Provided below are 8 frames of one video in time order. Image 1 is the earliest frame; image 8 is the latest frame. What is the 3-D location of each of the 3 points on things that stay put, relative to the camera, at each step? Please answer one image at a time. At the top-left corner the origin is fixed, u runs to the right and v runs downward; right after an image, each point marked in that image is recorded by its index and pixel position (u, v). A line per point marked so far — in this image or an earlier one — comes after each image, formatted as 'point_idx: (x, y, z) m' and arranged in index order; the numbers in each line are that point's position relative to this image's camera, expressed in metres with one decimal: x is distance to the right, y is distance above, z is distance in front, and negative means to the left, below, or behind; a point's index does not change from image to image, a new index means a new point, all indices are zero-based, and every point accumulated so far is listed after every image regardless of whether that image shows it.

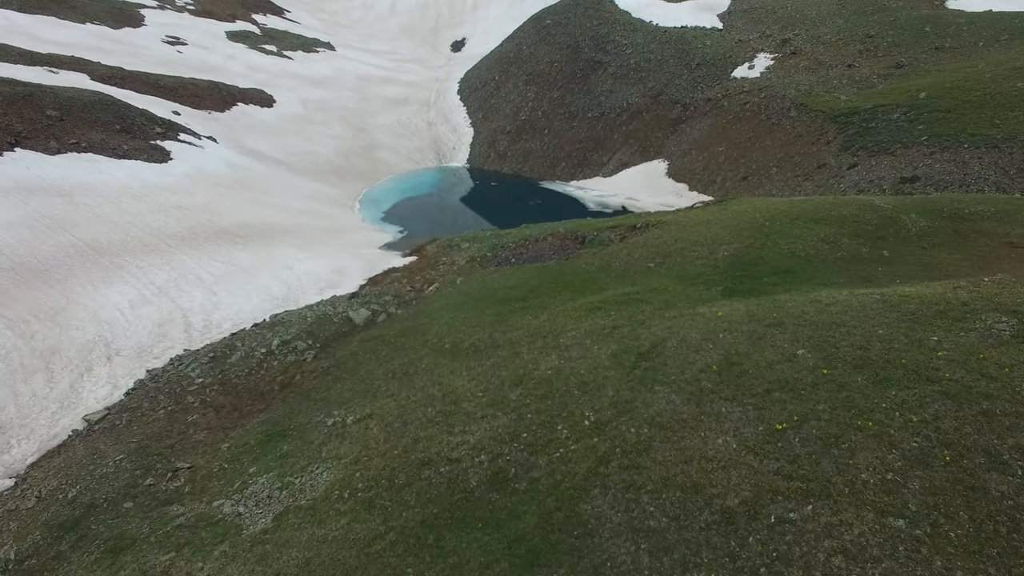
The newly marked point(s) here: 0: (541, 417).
0: (+0.7, -3.0, +15.4) m
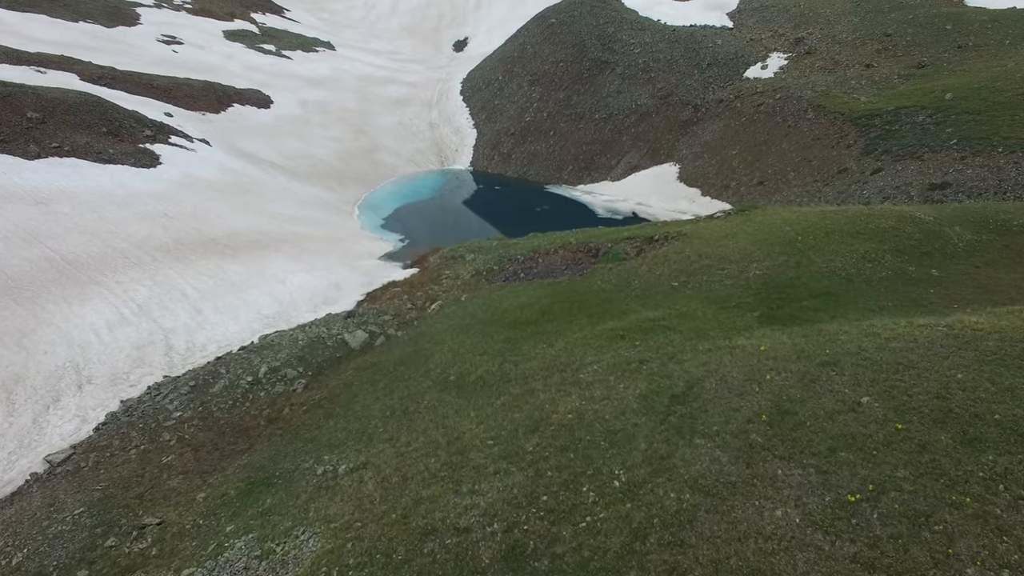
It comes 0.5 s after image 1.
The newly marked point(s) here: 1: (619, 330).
0: (+1.0, -3.7, +13.3) m
1: (+3.1, -1.3, +19.2) m
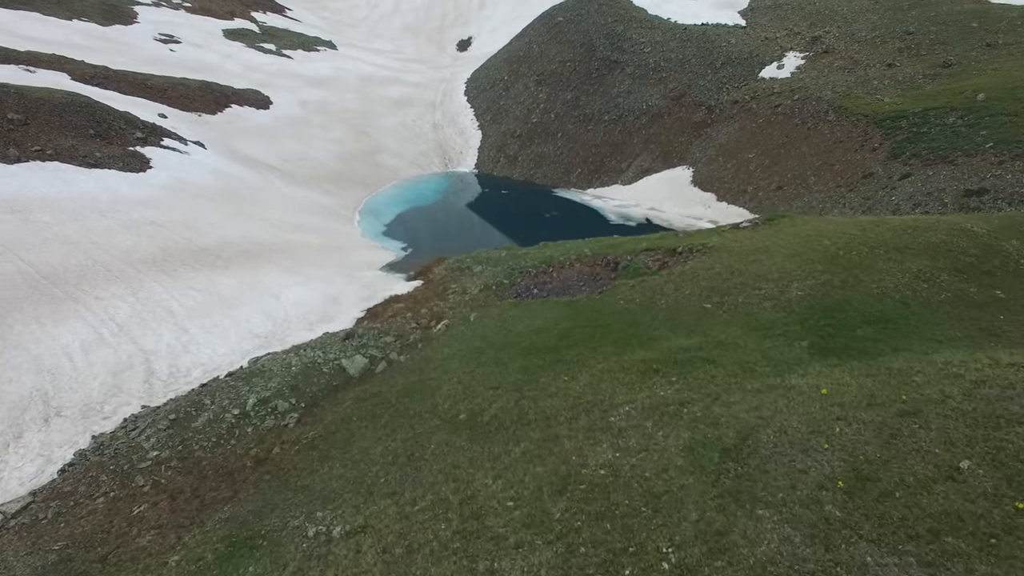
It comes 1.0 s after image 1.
0: (+1.5, -4.4, +11.1) m
1: (+3.6, -1.9, +17.0) m
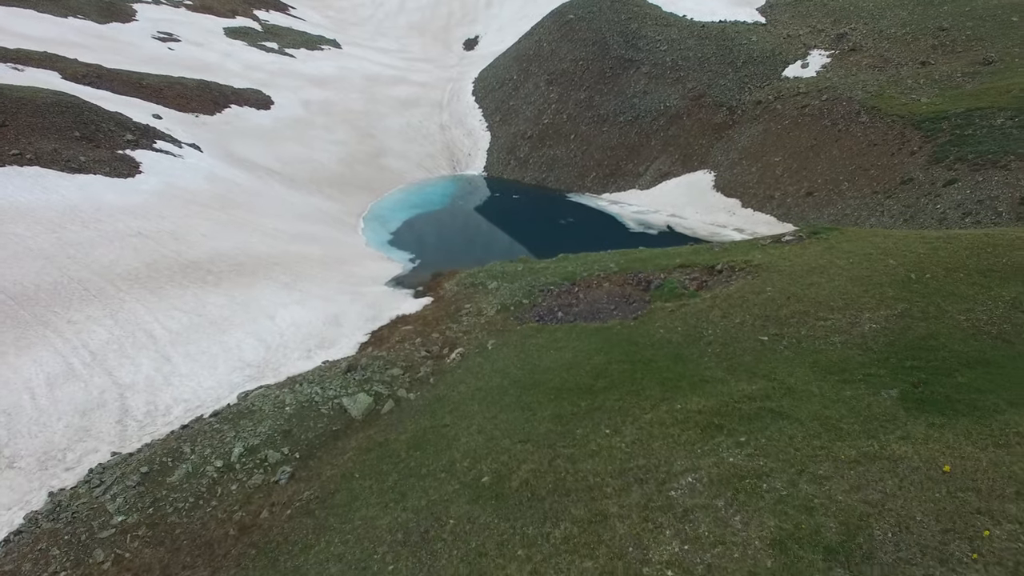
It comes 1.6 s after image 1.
0: (+2.1, -5.2, +8.3) m
1: (+4.3, -2.8, +14.2) m
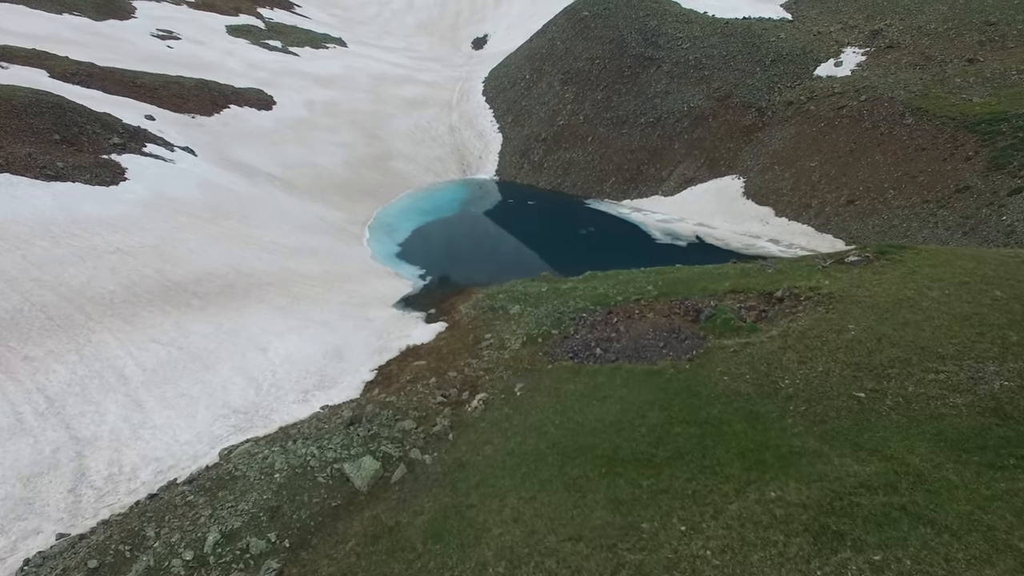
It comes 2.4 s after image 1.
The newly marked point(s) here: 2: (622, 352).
0: (+2.9, -6.2, +4.9) m
1: (+5.1, -3.7, +10.8) m
2: (+3.2, -1.8, +19.8) m
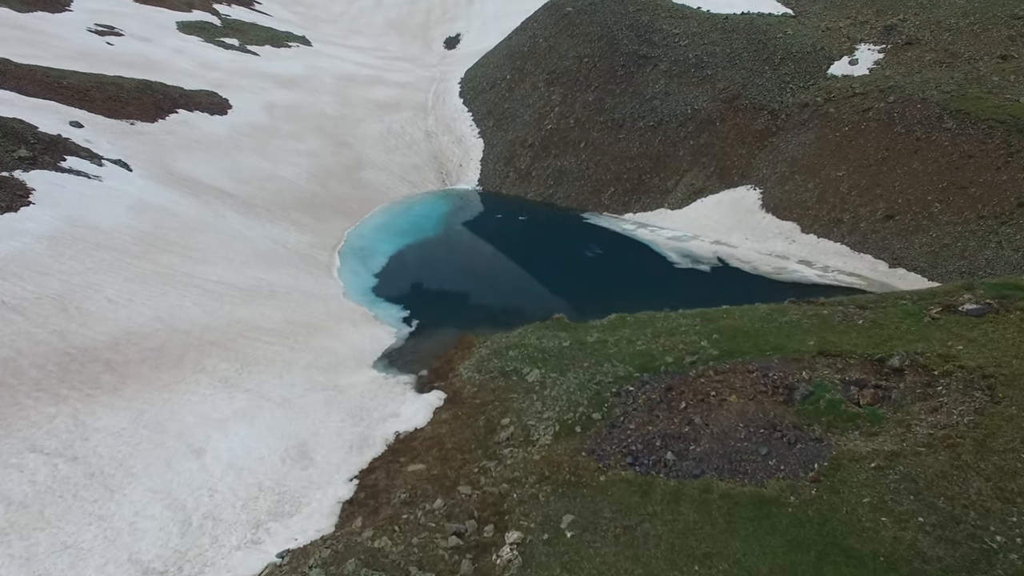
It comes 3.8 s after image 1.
0: (+4.5, -7.9, -0.9) m
1: (+6.4, -5.4, +5.1) m
2: (+4.1, -3.6, +14.0) m
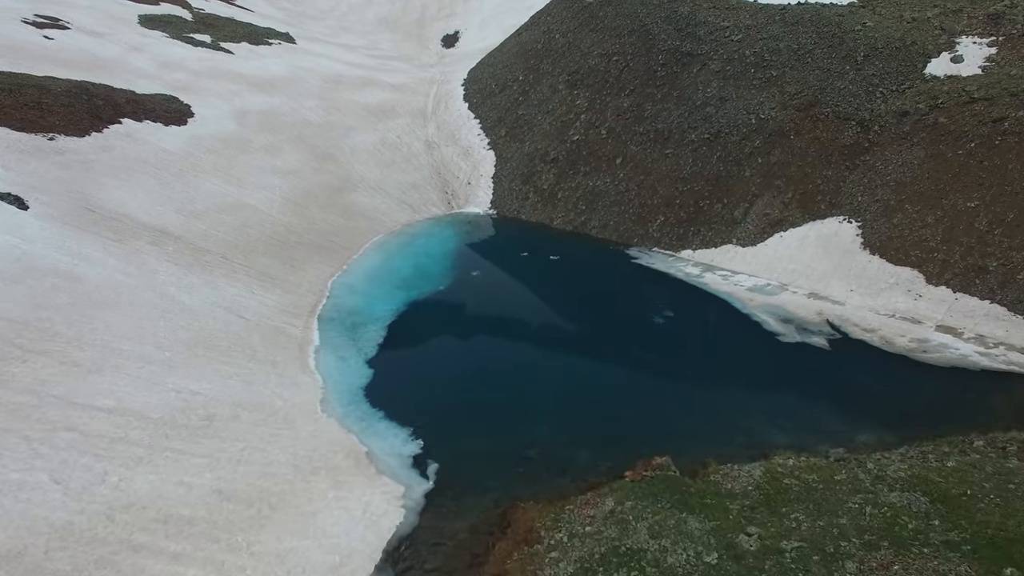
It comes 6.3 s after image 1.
0: (+6.7, -11.1, -10.7) m
1: (+8.6, -8.6, -4.7) m
2: (+6.1, -6.8, +4.1) m
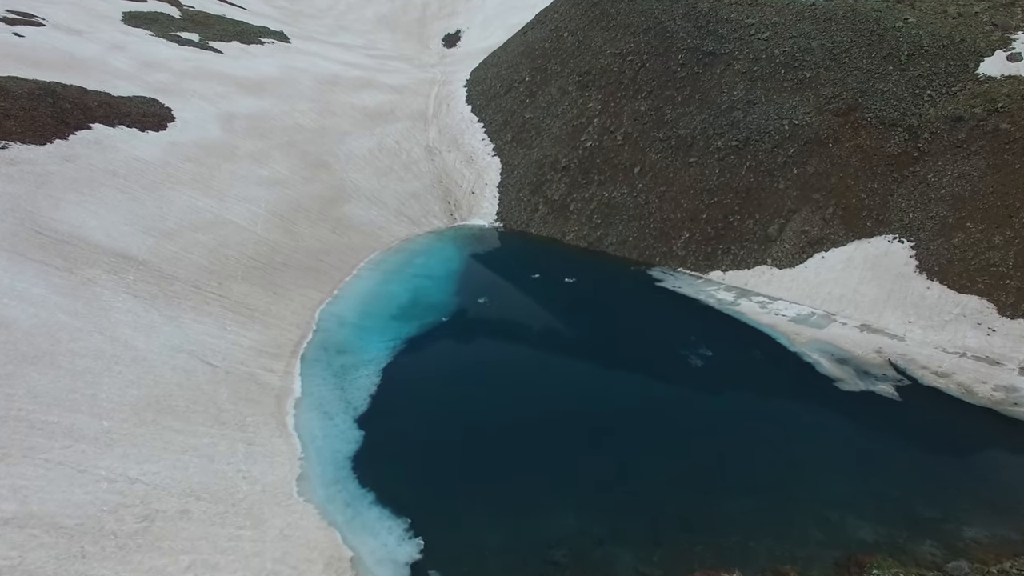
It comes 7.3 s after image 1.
0: (+7.2, -12.4, -14.6) m
1: (+9.0, -10.0, -8.6) m
2: (+6.6, -8.1, +0.2) m
